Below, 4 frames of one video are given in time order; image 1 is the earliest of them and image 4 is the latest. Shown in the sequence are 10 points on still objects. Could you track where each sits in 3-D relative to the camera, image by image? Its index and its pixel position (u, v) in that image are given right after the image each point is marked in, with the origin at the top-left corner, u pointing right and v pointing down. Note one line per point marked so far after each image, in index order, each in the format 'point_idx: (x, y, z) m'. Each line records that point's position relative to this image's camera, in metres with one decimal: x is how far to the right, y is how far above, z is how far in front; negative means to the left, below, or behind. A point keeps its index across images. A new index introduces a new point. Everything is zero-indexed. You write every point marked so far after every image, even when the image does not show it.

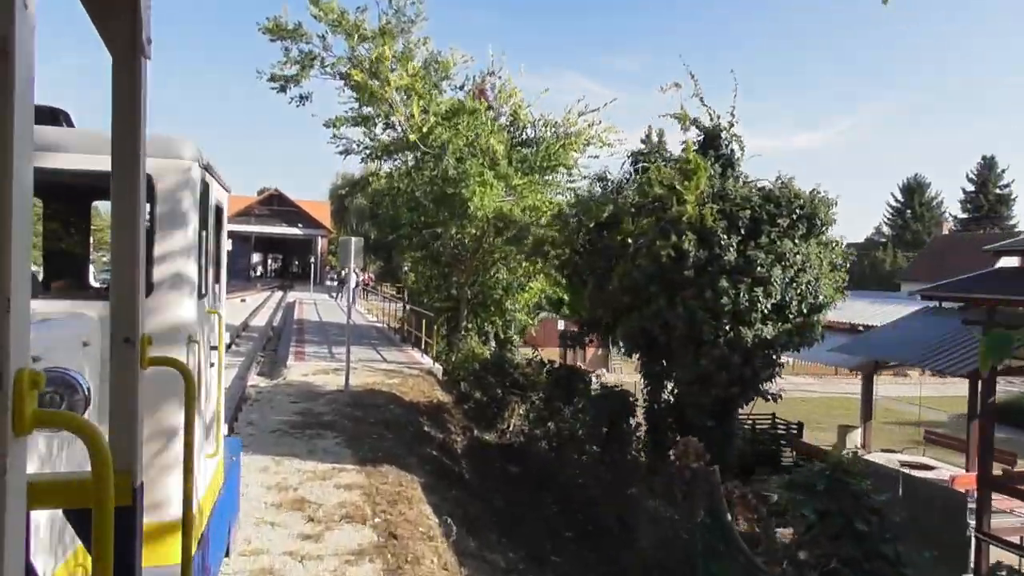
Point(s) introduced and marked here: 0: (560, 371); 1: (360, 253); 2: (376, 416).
0: (+0.7, -1.2, +11.9) m
1: (-2.4, +0.6, +13.5) m
2: (-2.0, -1.9, +12.3) m
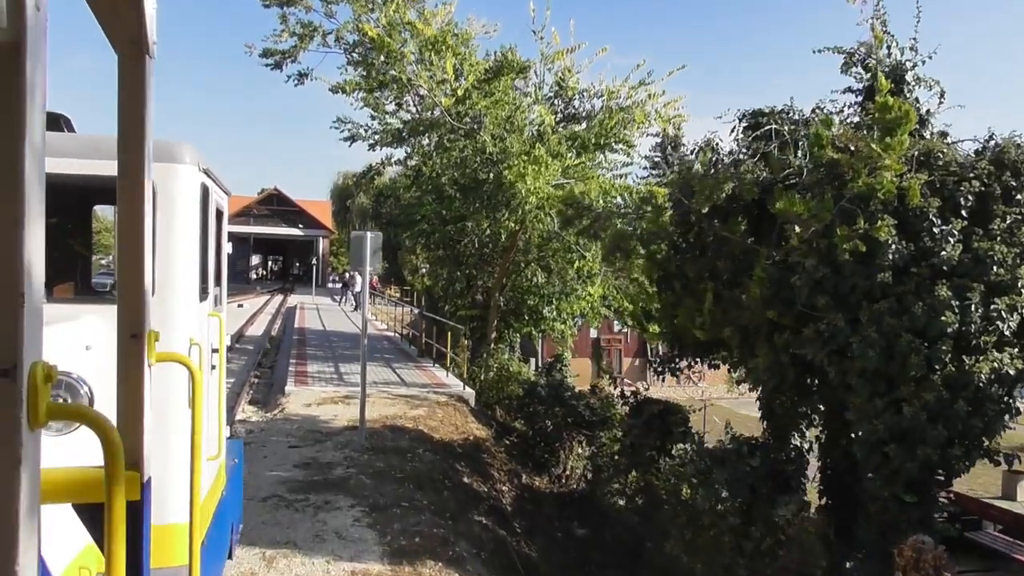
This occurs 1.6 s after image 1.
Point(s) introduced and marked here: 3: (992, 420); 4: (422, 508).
0: (+1.5, -1.3, +8.9) m
1: (-1.7, +0.4, +10.5) m
2: (-1.2, -2.0, +9.4) m
3: (+3.4, -0.9, +6.0) m
4: (-0.9, -2.1, +7.9) m
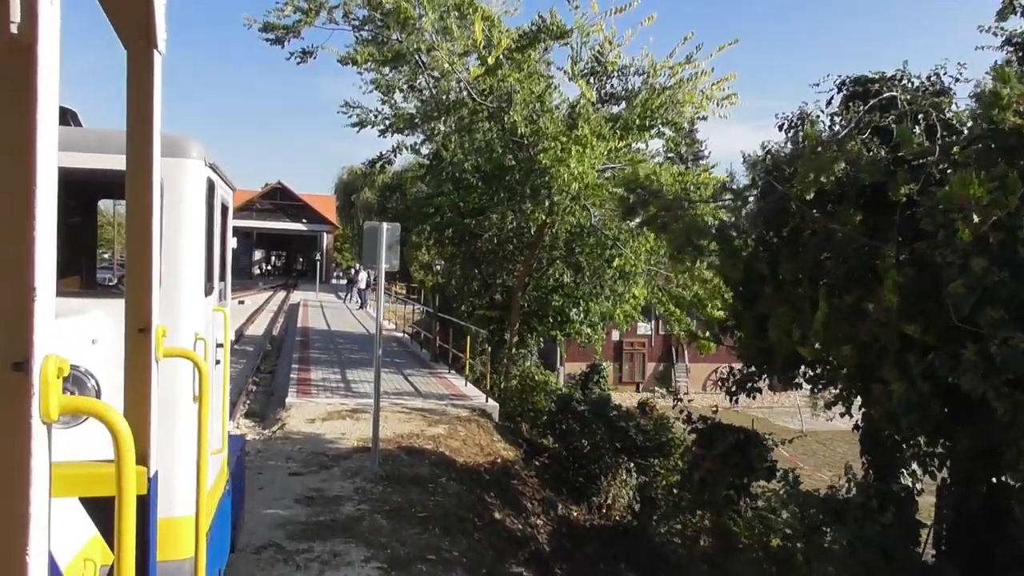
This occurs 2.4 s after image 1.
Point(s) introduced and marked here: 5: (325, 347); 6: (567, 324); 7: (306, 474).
0: (+1.9, -1.3, +7.4) m
1: (-1.2, +0.4, +9.0) m
2: (-0.8, -2.0, +7.9) m
3: (+3.8, -1.0, +4.5) m
4: (-0.5, -2.1, +6.4) m
5: (-4.2, -1.3, +18.8) m
6: (+1.0, -0.7, +15.7) m
7: (-2.1, -1.9, +8.5) m
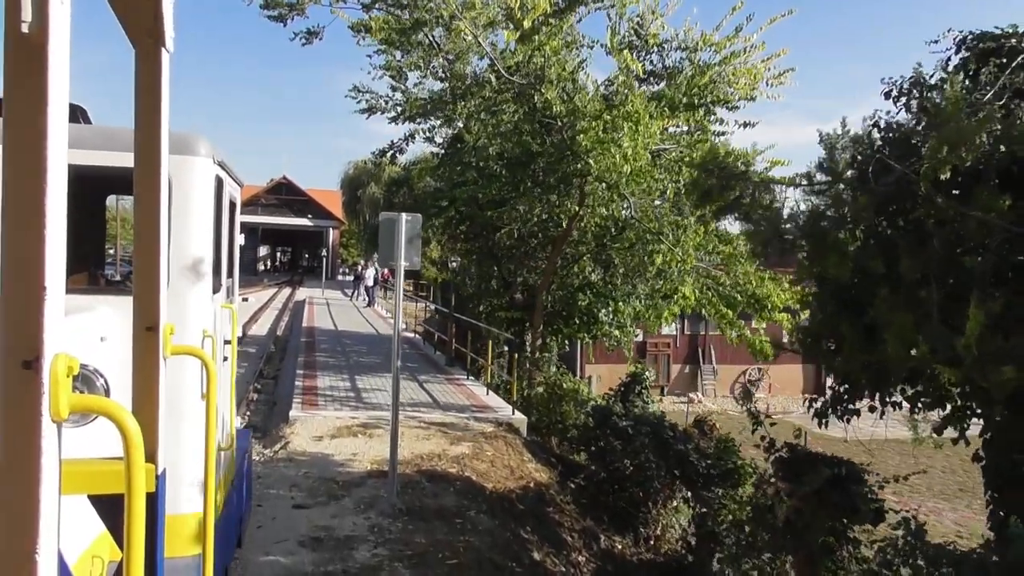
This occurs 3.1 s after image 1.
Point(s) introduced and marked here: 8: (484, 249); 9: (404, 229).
0: (+2.2, -1.3, +6.1) m
1: (-0.9, +0.4, +7.8) m
2: (-0.4, -2.0, +6.6) m
3: (+4.1, -1.0, +3.2) m
4: (-0.1, -2.1, +5.1) m
5: (-3.8, -1.3, +17.6) m
6: (+1.4, -0.6, +14.4) m
7: (-1.7, -1.9, +7.2) m
8: (-0.5, +0.7, +14.9) m
9: (-1.0, +0.5, +7.6) m
